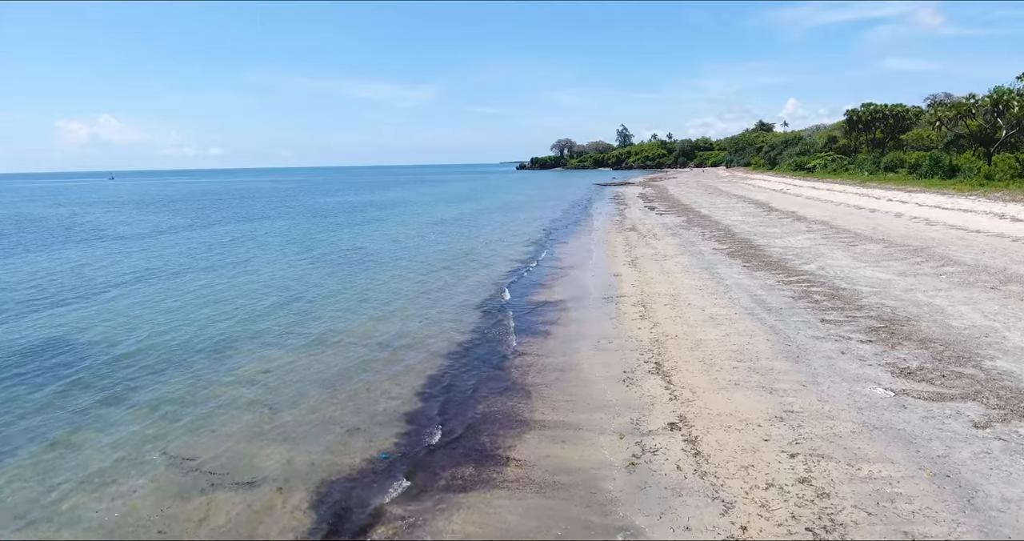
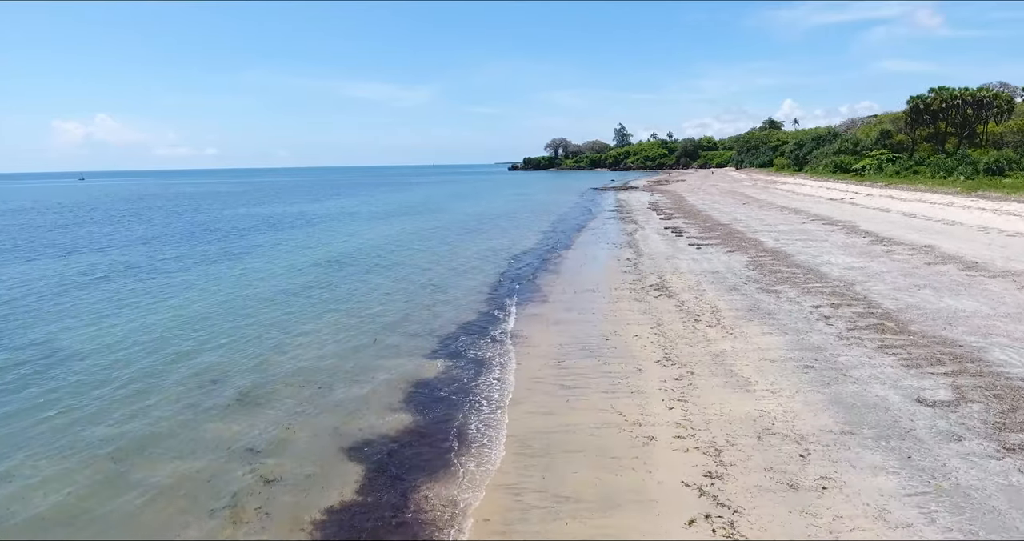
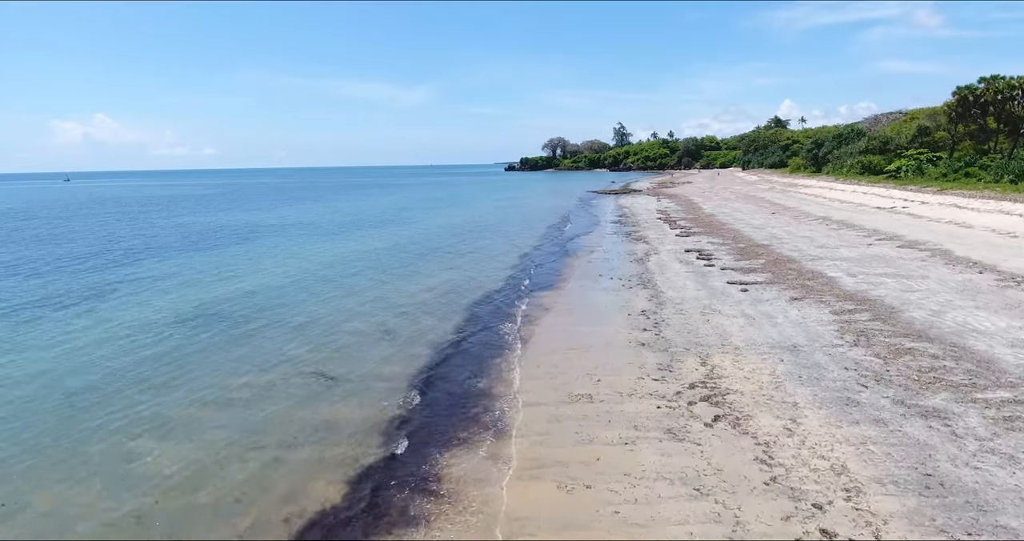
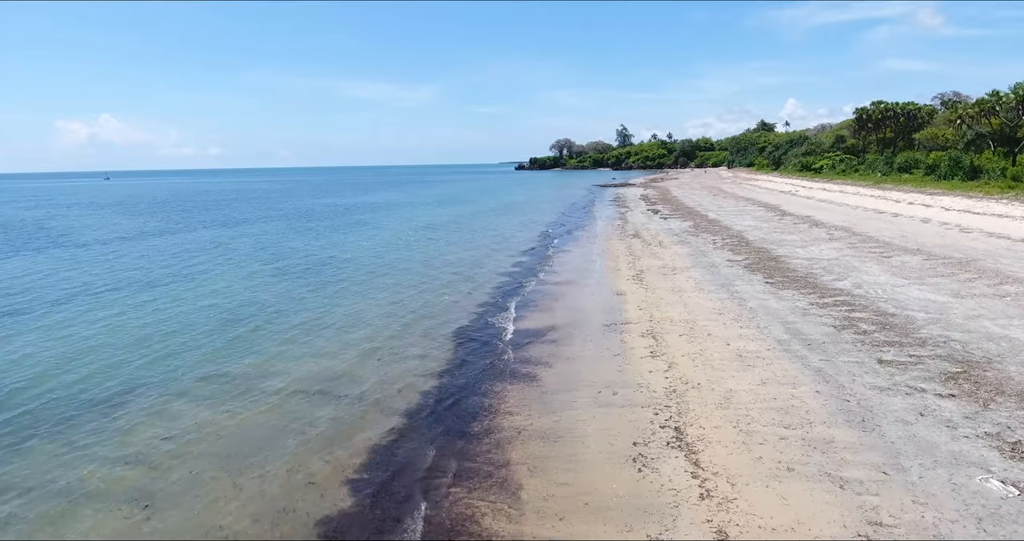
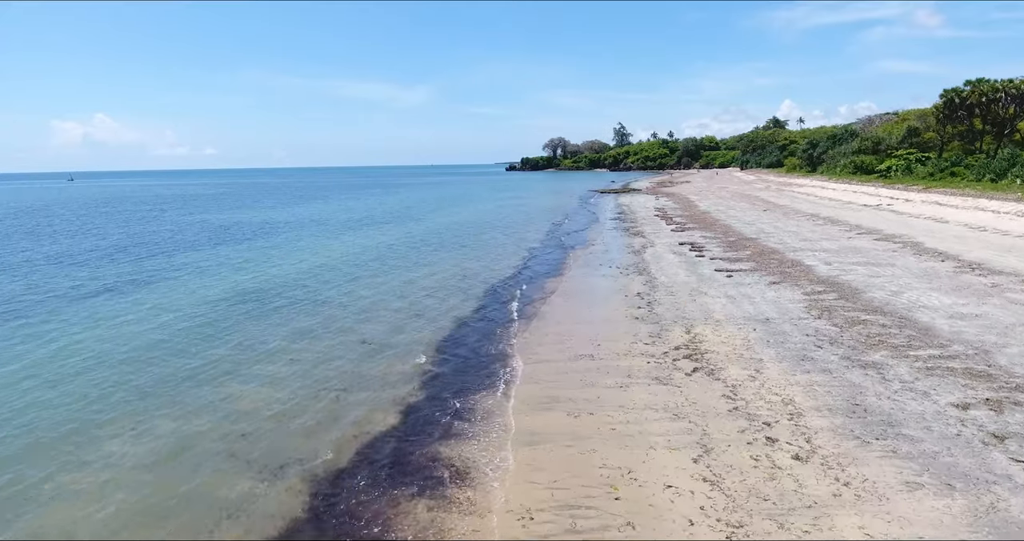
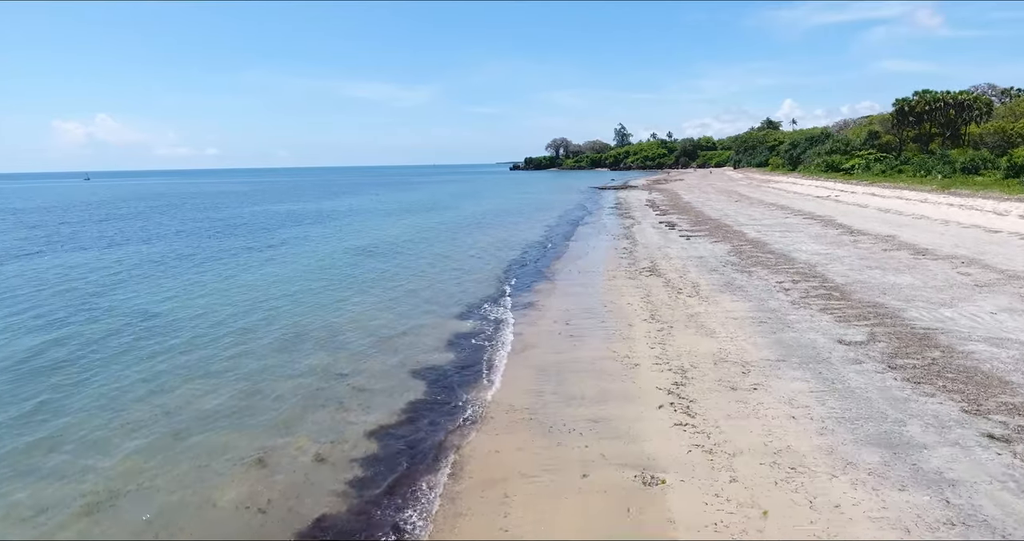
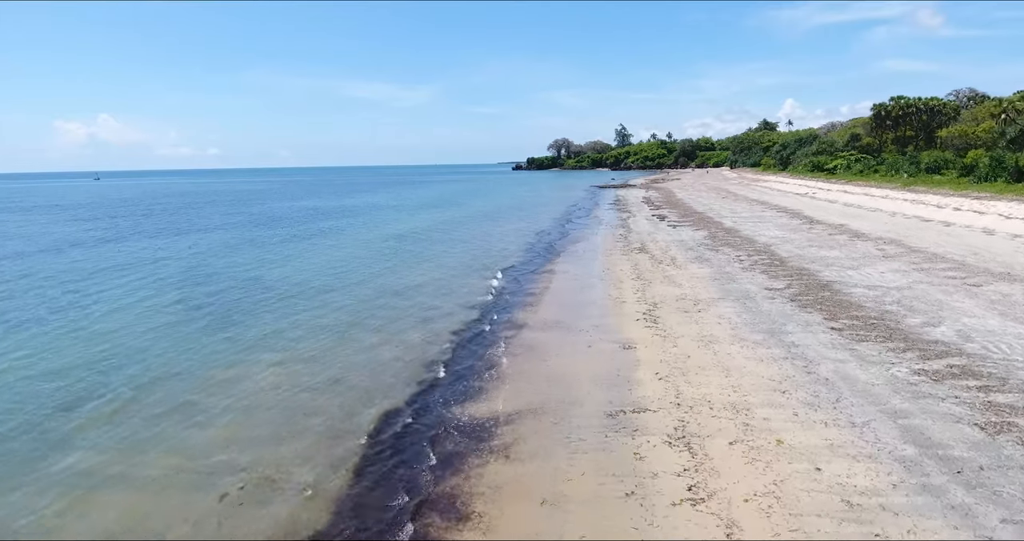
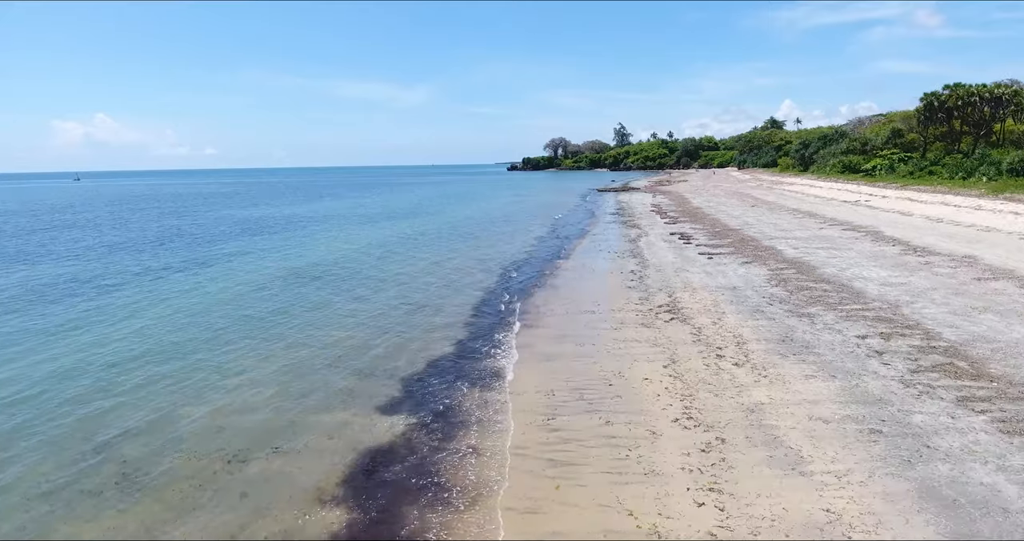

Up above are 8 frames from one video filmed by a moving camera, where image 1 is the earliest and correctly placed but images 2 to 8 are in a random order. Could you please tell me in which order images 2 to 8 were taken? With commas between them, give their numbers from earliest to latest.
4, 7, 6, 2, 8, 5, 3
